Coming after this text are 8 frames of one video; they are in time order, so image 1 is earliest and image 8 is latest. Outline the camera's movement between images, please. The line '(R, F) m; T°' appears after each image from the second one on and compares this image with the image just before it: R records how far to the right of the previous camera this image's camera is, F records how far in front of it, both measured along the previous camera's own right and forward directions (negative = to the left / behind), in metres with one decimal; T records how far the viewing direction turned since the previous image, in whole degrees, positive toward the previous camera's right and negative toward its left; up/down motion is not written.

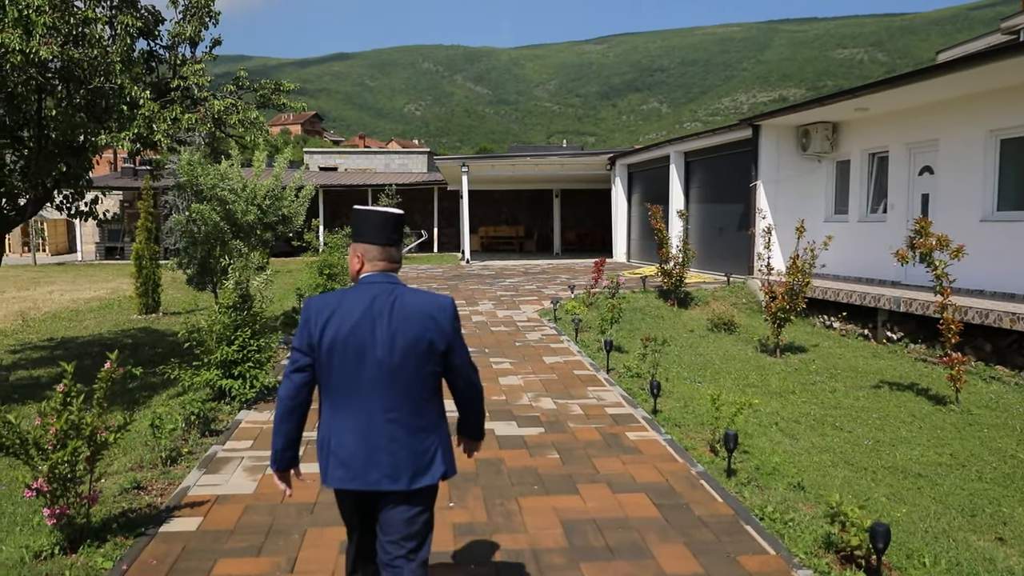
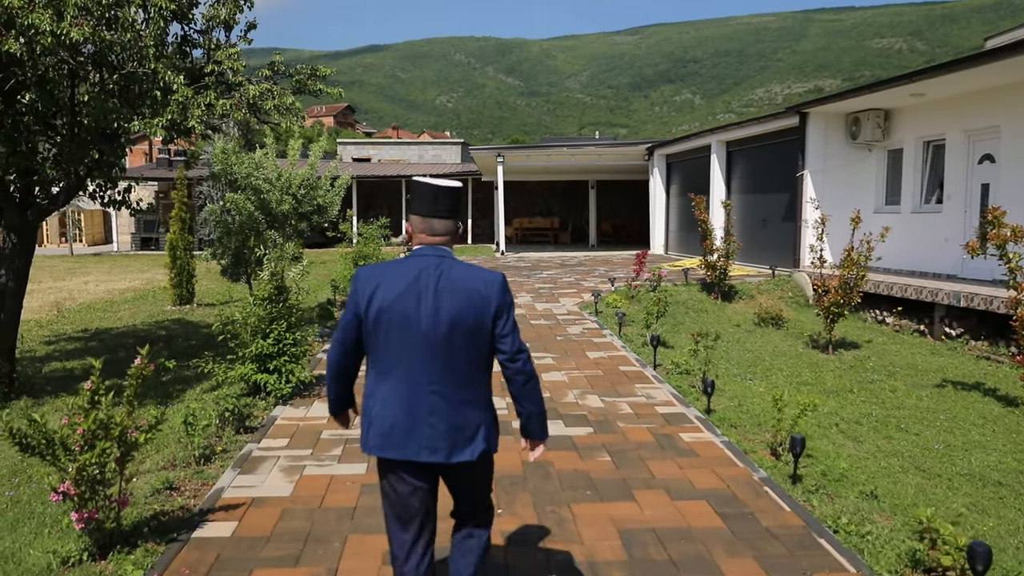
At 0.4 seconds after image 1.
(-0.1, +0.3) m; -2°
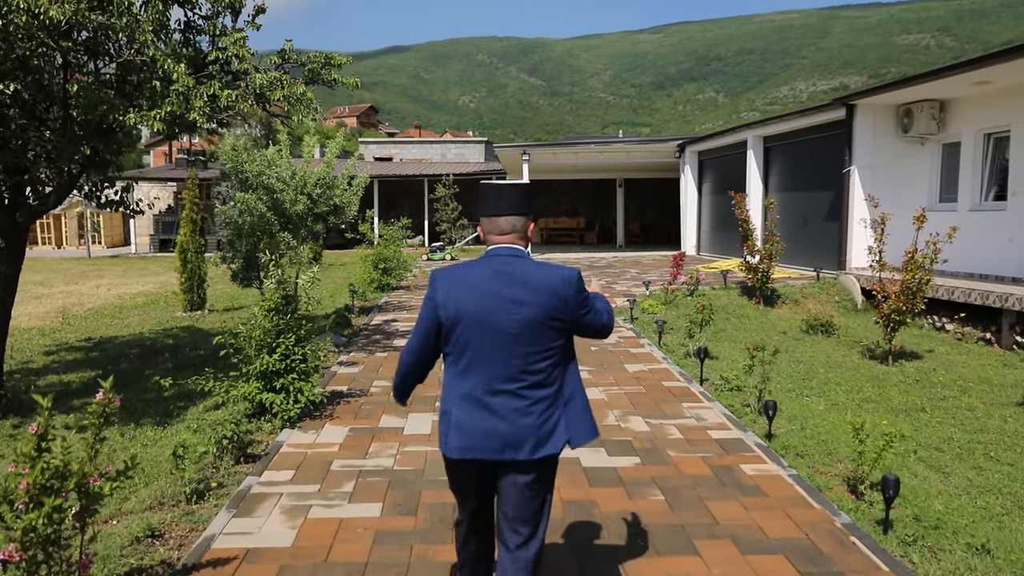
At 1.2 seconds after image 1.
(-0.1, +0.6) m; -1°
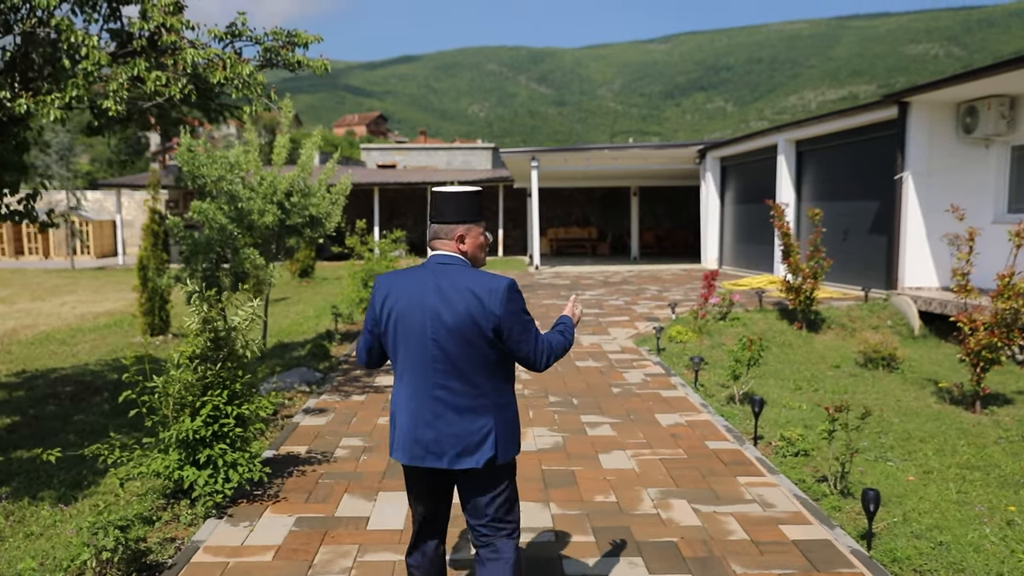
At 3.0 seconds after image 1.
(0.0, +1.3) m; -1°
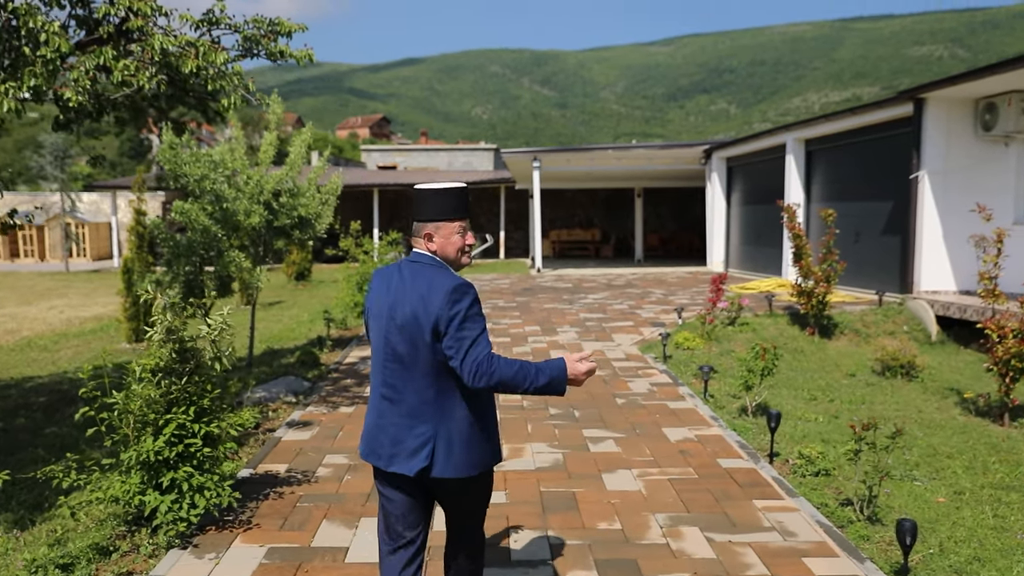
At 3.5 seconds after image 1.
(0.0, +0.4) m; 0°
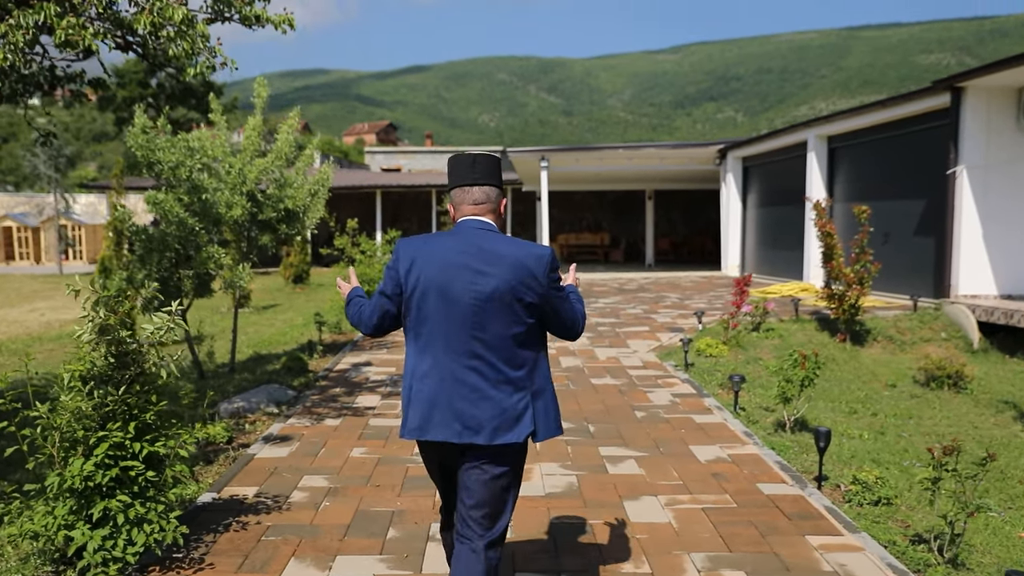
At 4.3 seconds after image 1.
(0.0, +0.7) m; 0°
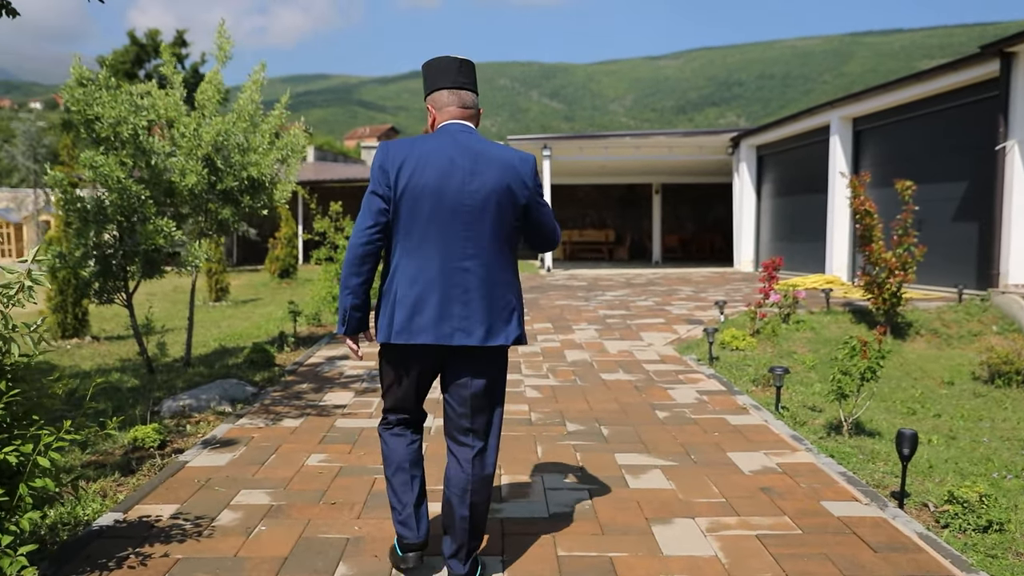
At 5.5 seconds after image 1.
(0.0, +0.9) m; 0°
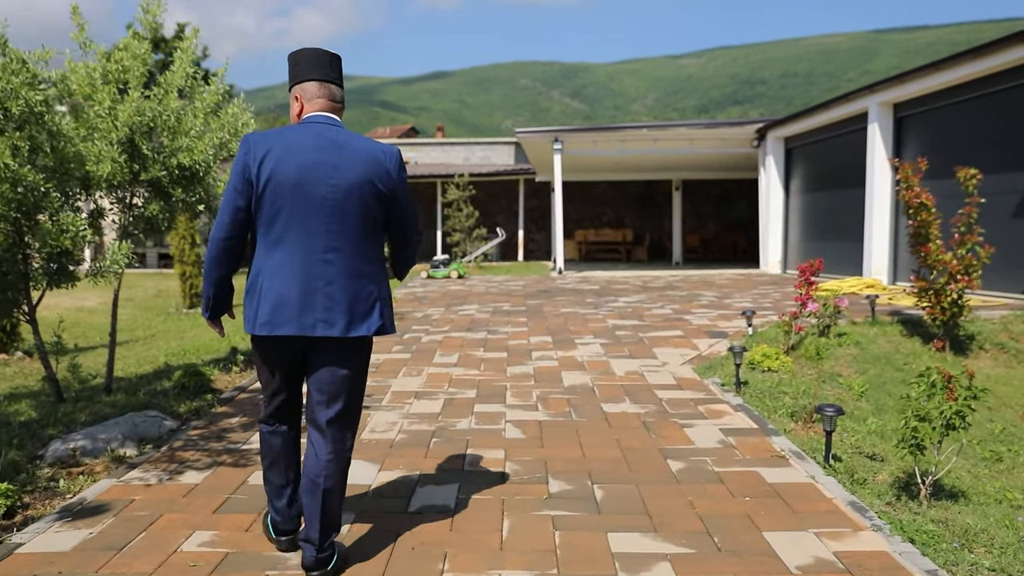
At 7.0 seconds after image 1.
(+0.2, +1.0) m; -1°
